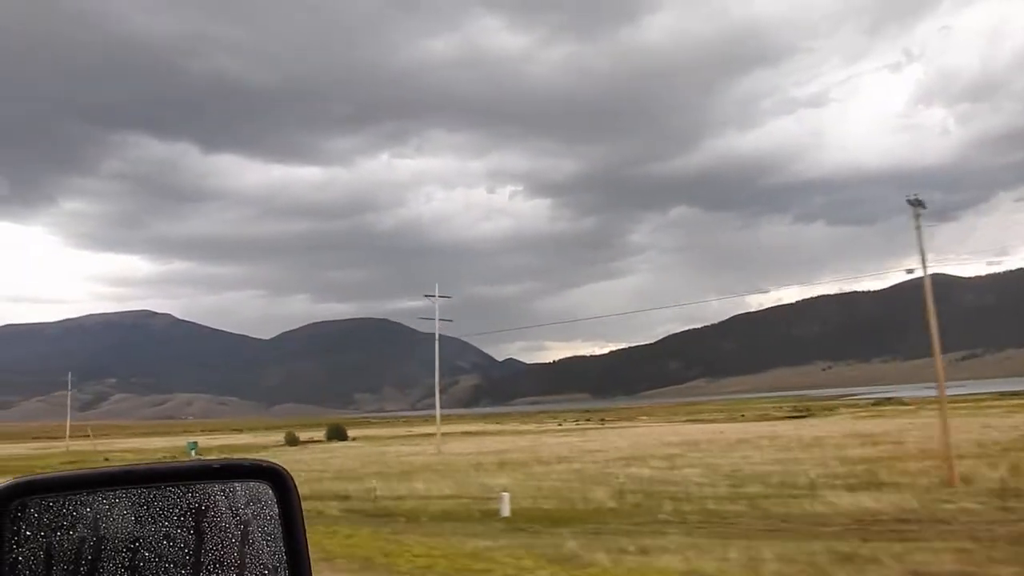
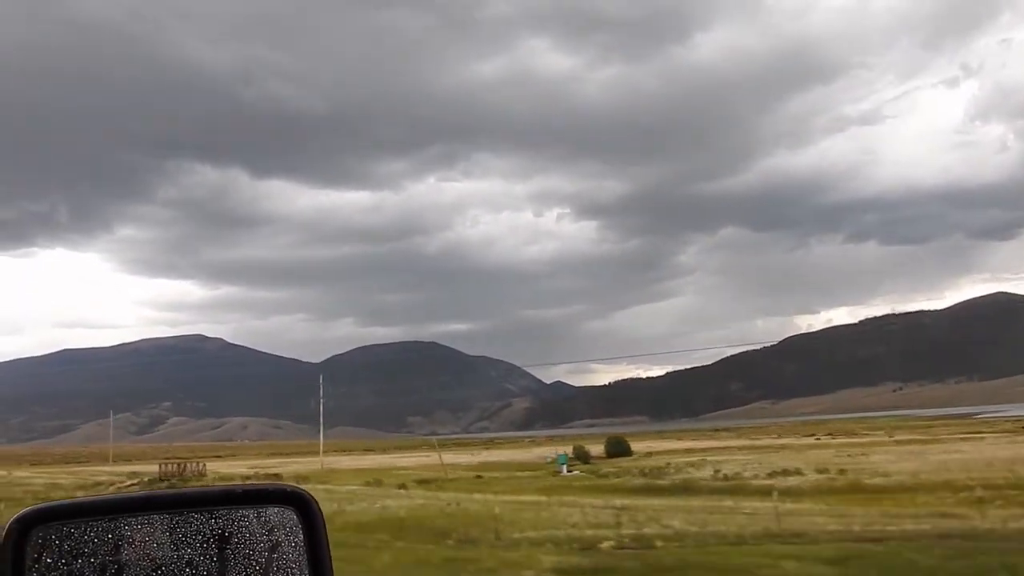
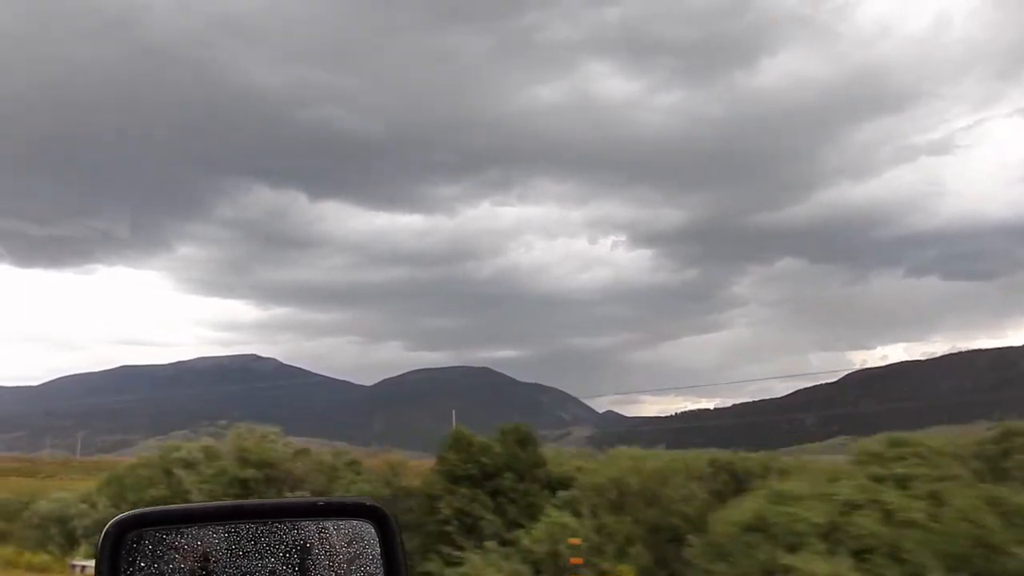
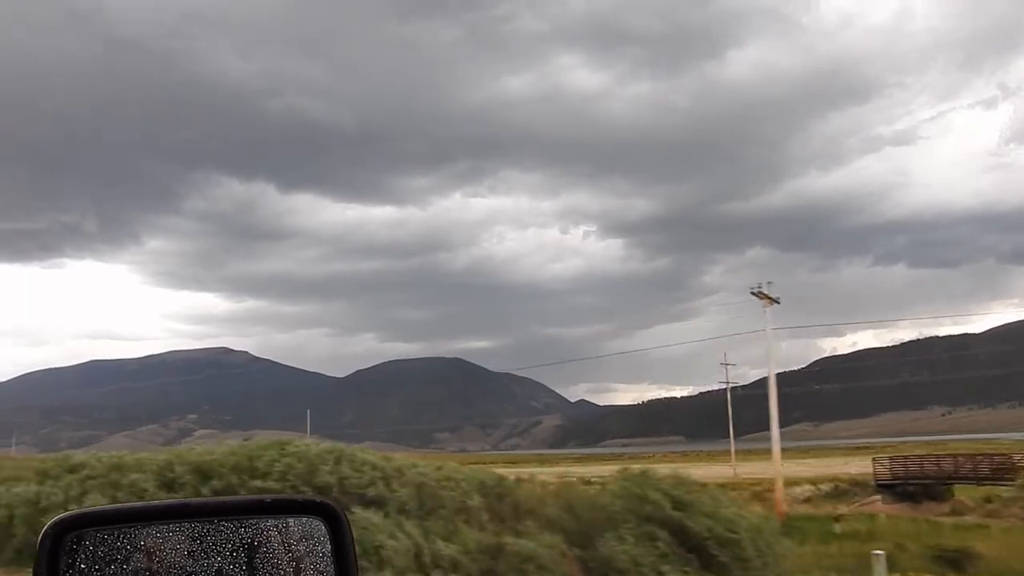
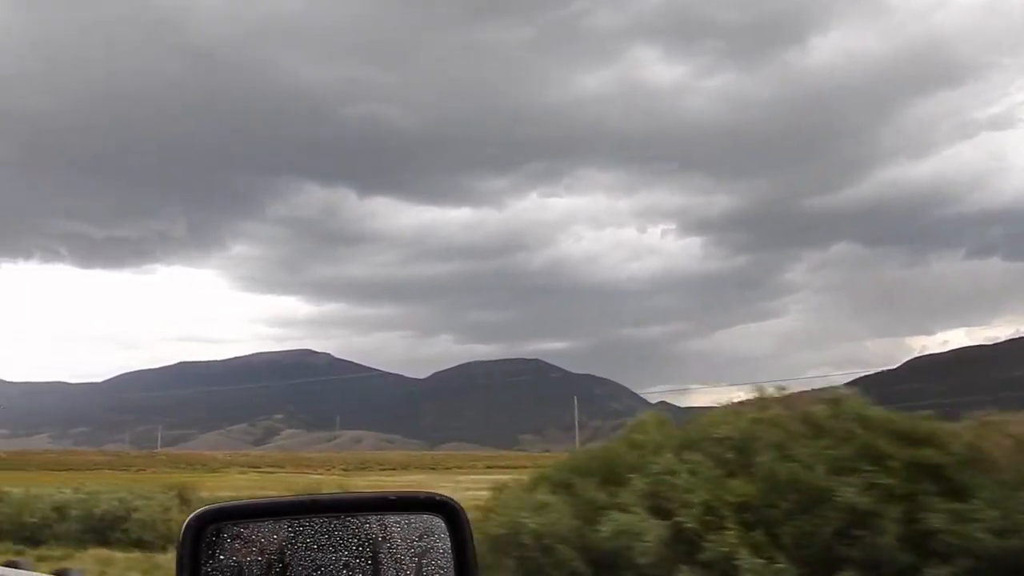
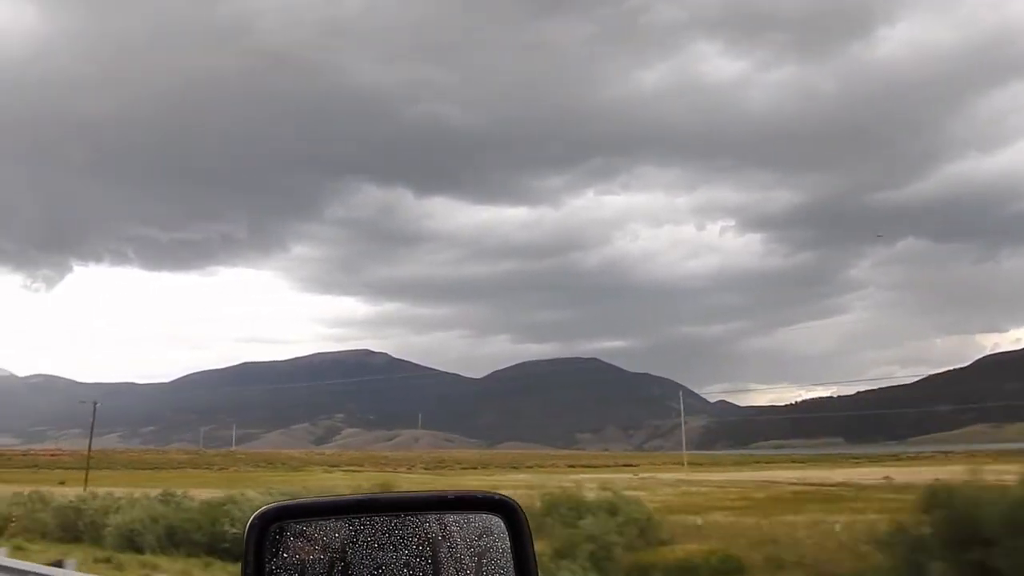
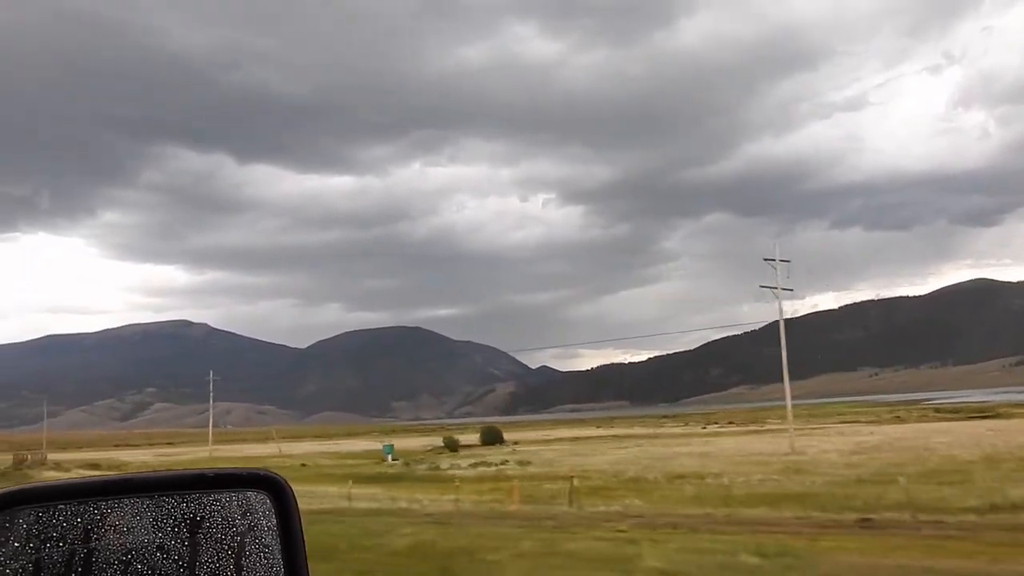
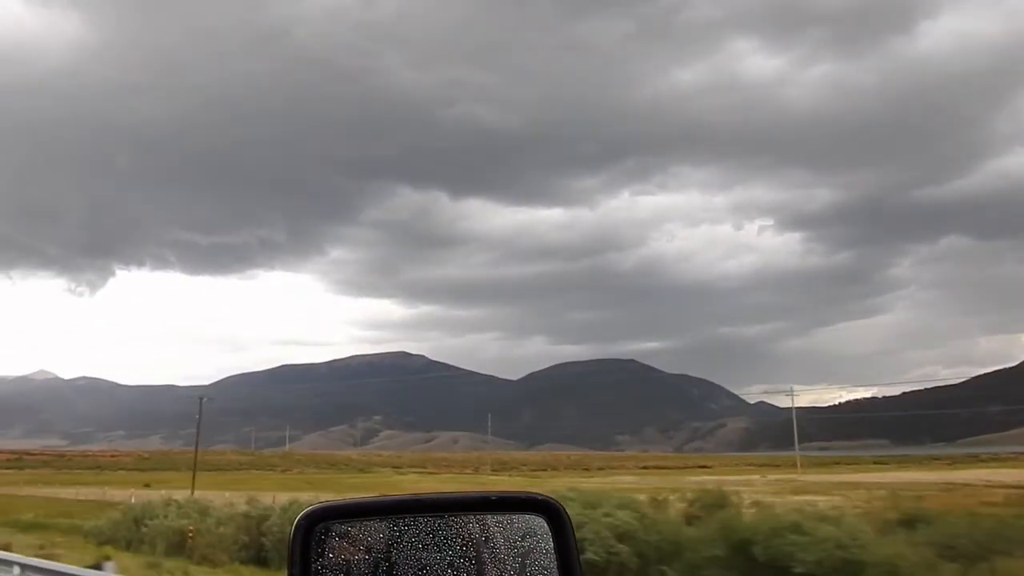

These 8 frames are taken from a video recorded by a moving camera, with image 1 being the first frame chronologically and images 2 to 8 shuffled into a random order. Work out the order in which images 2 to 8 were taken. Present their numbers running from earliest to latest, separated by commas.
7, 2, 4, 3, 5, 6, 8
